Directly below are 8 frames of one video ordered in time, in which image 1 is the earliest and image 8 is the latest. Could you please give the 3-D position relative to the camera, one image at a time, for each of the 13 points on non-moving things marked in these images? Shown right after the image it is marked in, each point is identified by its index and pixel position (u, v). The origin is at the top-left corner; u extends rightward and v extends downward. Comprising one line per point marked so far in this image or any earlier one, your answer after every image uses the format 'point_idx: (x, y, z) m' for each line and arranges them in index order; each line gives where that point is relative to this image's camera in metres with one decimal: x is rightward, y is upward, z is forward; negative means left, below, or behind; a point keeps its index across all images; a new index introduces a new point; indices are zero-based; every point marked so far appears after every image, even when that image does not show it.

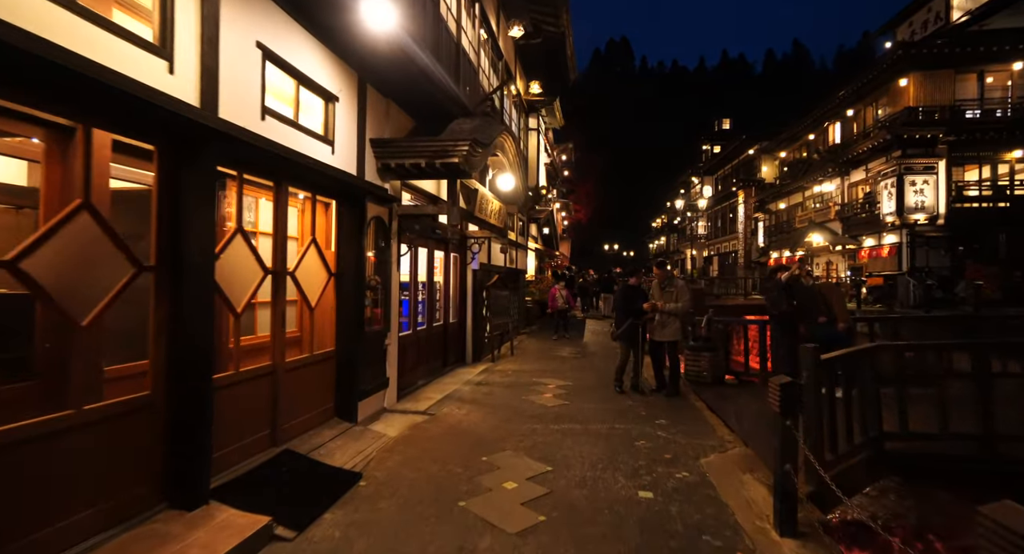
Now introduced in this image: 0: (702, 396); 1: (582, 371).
0: (+3.1, -2.0, +8.7) m
1: (+1.4, -1.9, +10.6) m
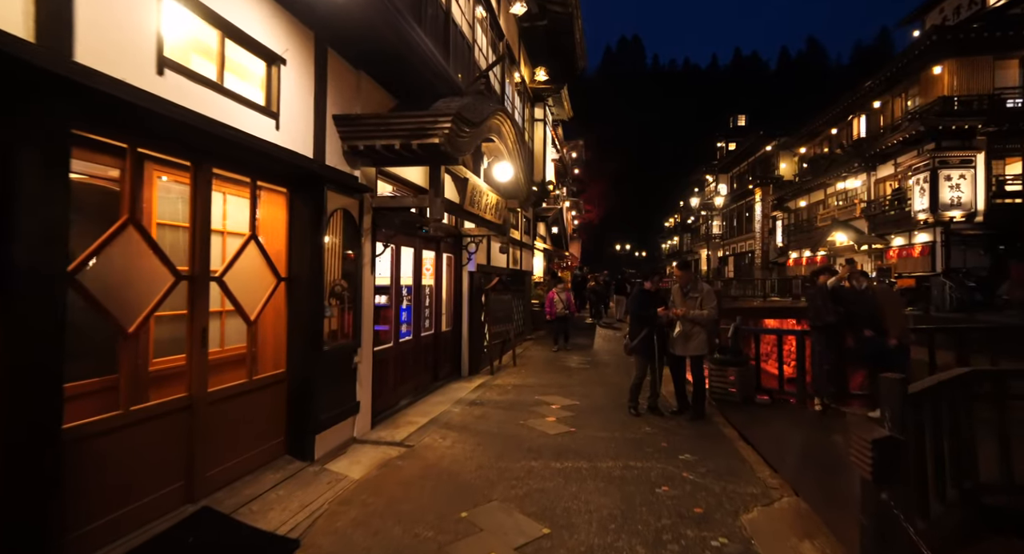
0: (+3.1, -2.0, +7.5) m
1: (+1.4, -1.9, +9.4) m
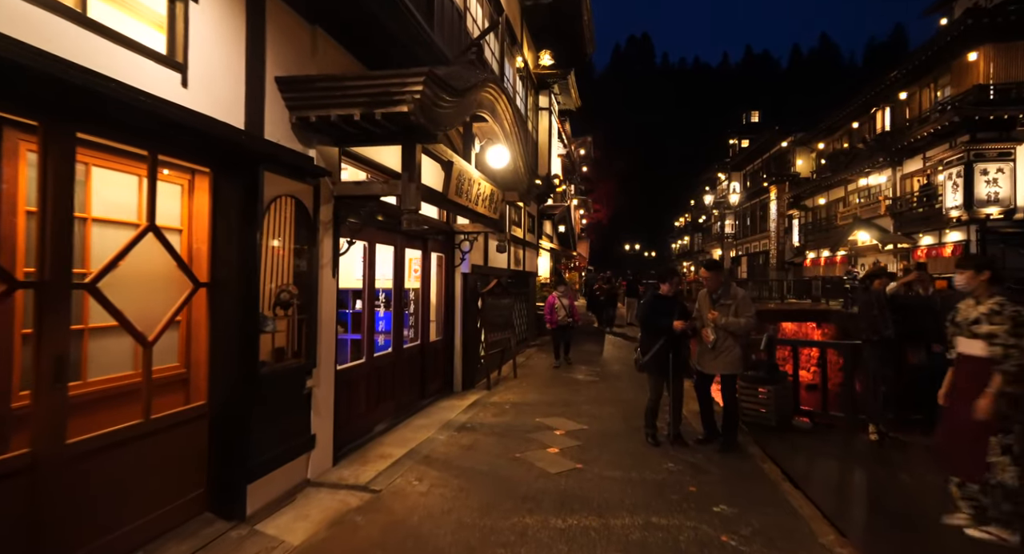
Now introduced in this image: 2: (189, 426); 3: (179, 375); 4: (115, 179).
0: (+3.0, -2.0, +6.2) m
1: (+1.4, -1.9, +8.2) m
2: (-2.3, -1.1, +3.8) m
3: (-2.4, -0.7, +3.9) m
4: (-2.6, +0.6, +3.6) m
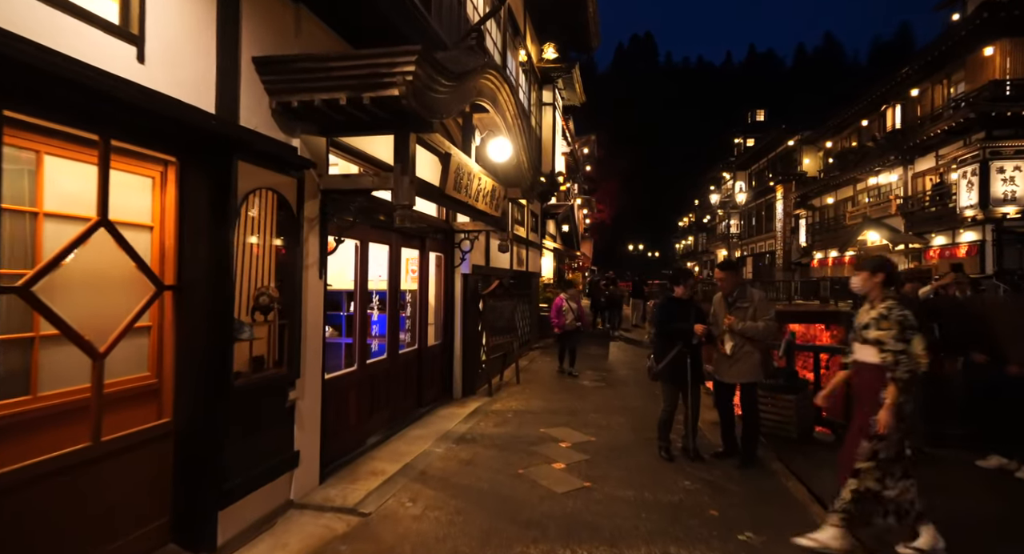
0: (+3.0, -2.1, +5.8) m
1: (+1.4, -2.0, +7.7) m
2: (-2.3, -1.1, +3.4) m
3: (-2.4, -0.7, +3.5) m
4: (-2.6, +0.6, +3.1) m
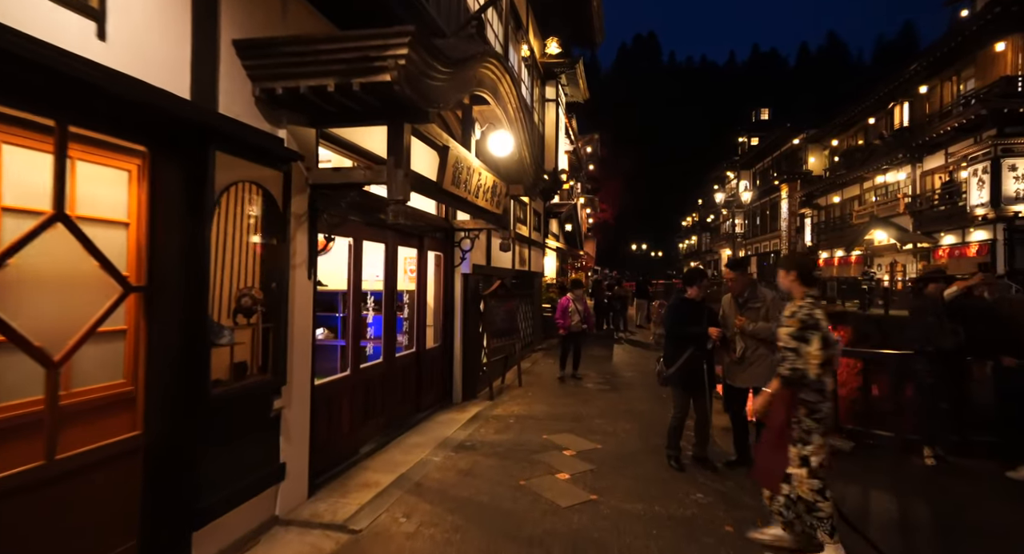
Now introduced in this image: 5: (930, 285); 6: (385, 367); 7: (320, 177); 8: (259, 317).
0: (+3.1, -2.1, +5.5) m
1: (+1.5, -2.0, +7.4) m
2: (-2.3, -1.1, +3.1) m
3: (-2.4, -0.7, +3.2) m
4: (-2.6, +0.6, +2.8) m
5: (+4.5, -0.1, +5.8) m
6: (-1.5, -1.1, +6.4) m
7: (-1.6, +0.8, +4.5) m
8: (-1.9, -0.3, +4.0) m
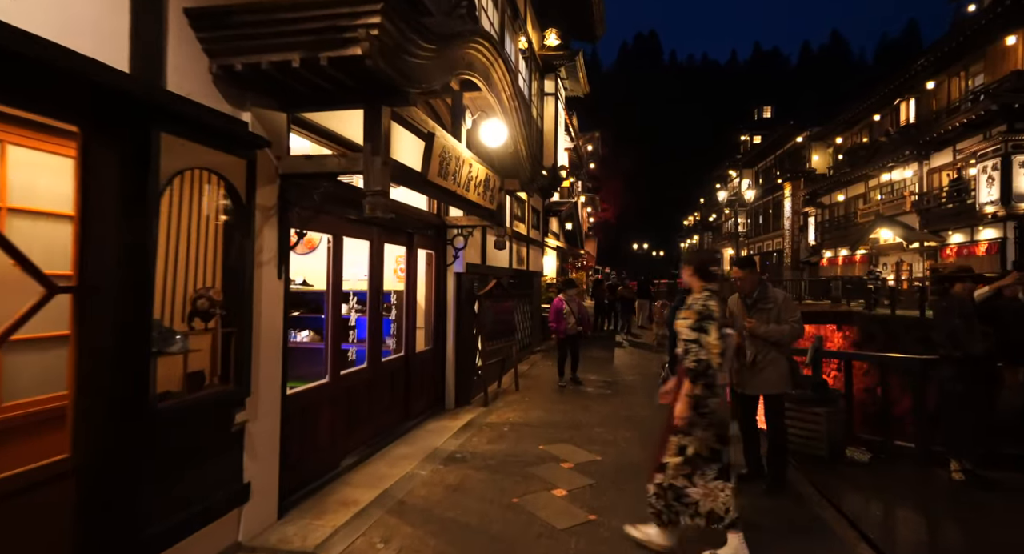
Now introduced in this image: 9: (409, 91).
0: (+3.0, -2.0, +5.0) m
1: (+1.4, -2.0, +7.0) m
2: (-2.4, -1.1, +2.7) m
3: (-2.5, -0.7, +2.8) m
4: (-2.6, +0.6, +2.4) m
5: (+4.4, -0.1, +5.3) m
6: (-1.6, -1.1, +6.0) m
7: (-1.7, +0.8, +4.1) m
8: (-2.0, -0.3, +3.6) m
9: (-0.8, +1.4, +3.9) m
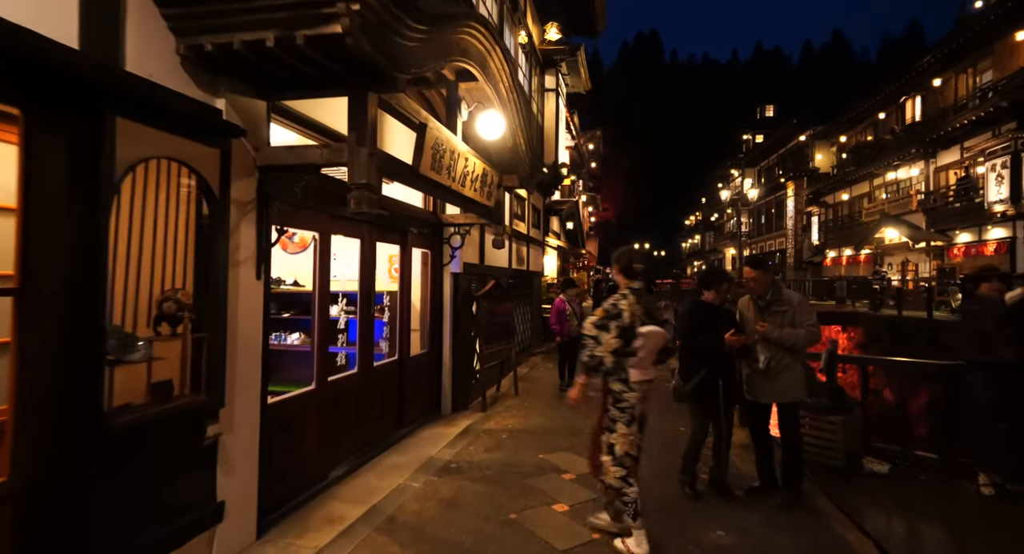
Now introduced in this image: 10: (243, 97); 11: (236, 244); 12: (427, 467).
0: (+3.0, -2.1, +4.7) m
1: (+1.4, -2.0, +6.7) m
2: (-2.4, -1.1, +2.4) m
3: (-2.5, -0.7, +2.5) m
4: (-2.7, +0.6, +2.1) m
5: (+4.4, -0.1, +5.0) m
6: (-1.6, -1.1, +5.7) m
7: (-1.7, +0.8, +3.8) m
8: (-2.0, -0.3, +3.3) m
9: (-0.8, +1.4, +3.6) m
10: (-1.9, +1.2, +3.7) m
11: (-1.9, +0.2, +3.6) m
12: (-0.9, -1.9, +5.5) m
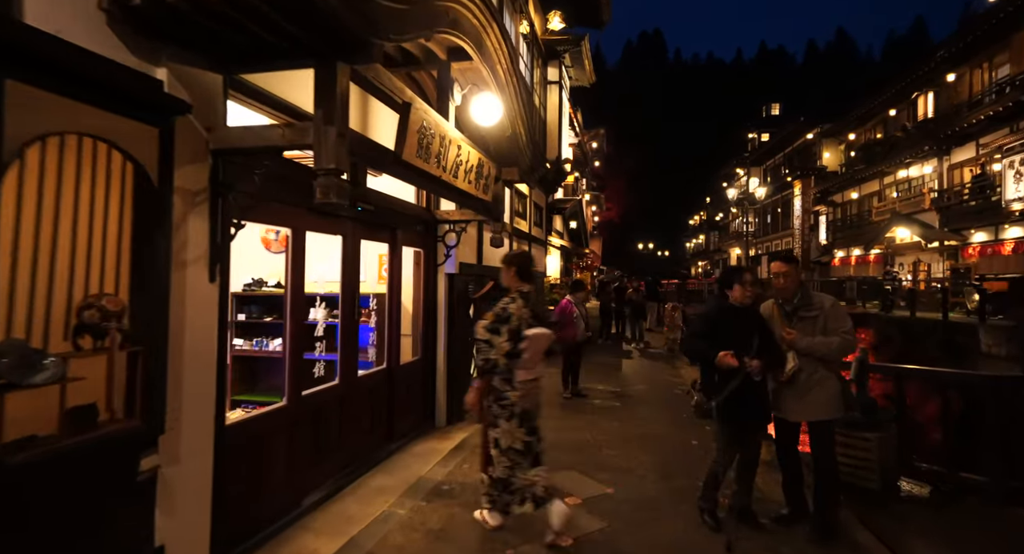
0: (+2.9, -2.1, +4.1) m
1: (+1.4, -2.0, +6.1) m
2: (-2.4, -1.1, +1.8) m
3: (-2.5, -0.7, +2.0) m
4: (-2.7, +0.6, +1.6) m
5: (+4.4, -0.1, +4.4) m
6: (-1.6, -1.1, +5.1) m
7: (-1.7, +0.8, +3.2) m
8: (-2.0, -0.3, +2.8) m
9: (-0.8, +1.3, +3.1) m
10: (-1.9, +1.2, +3.2) m
11: (-1.9, +0.2, +3.1) m
12: (-0.9, -2.0, +4.9) m
